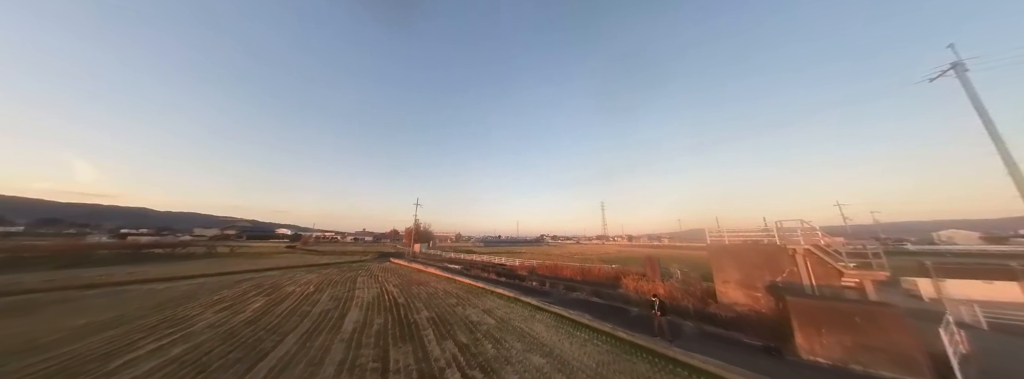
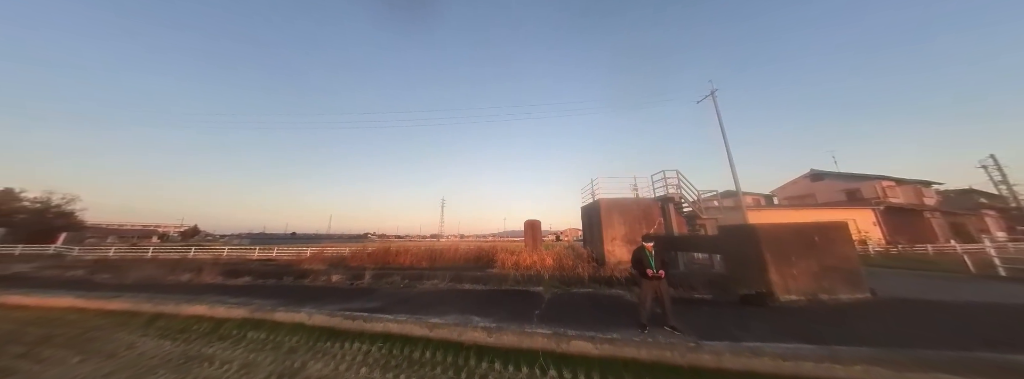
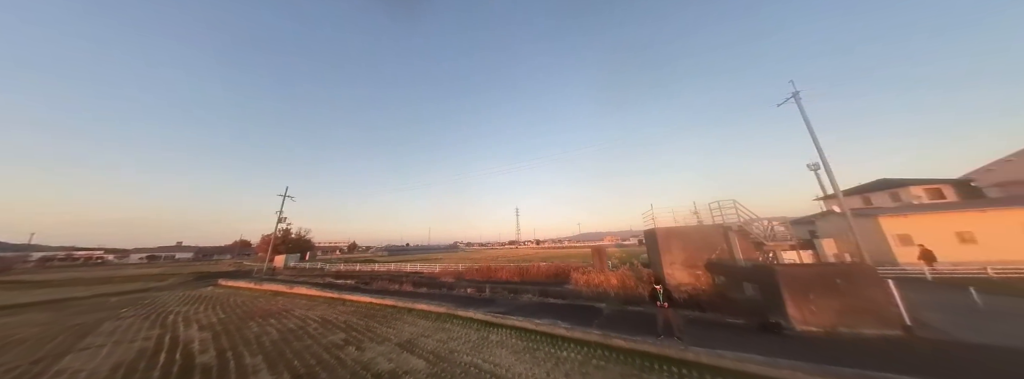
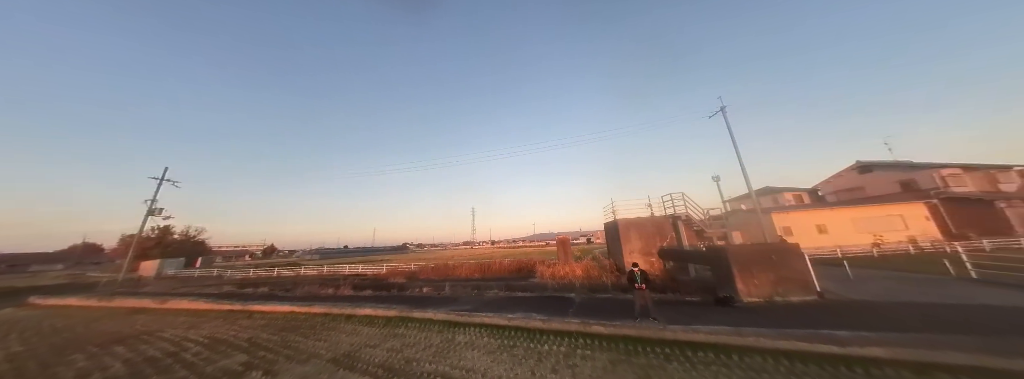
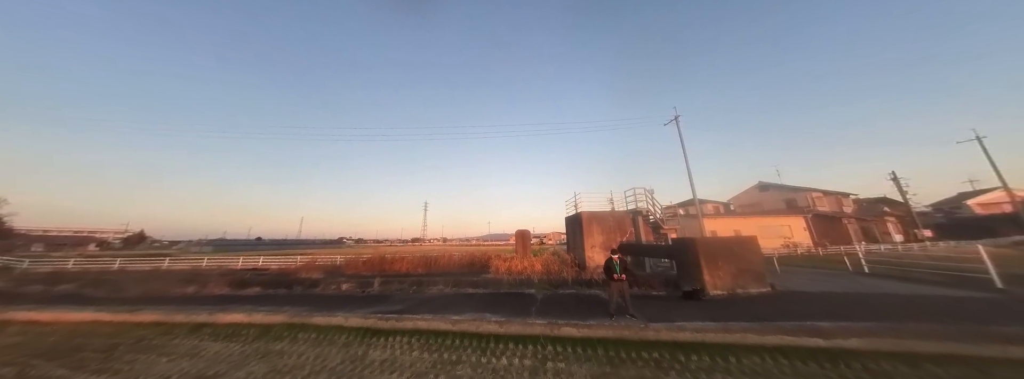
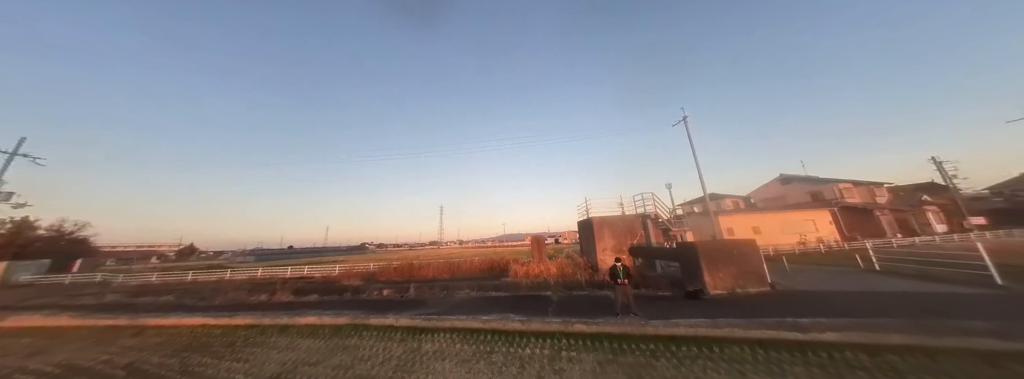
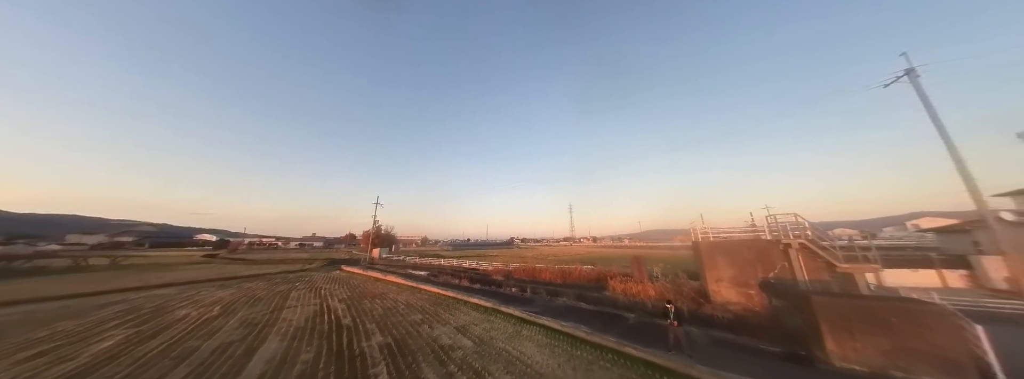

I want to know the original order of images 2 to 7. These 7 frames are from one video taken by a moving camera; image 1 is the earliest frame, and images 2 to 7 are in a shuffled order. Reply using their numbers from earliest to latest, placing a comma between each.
7, 3, 4, 6, 5, 2
